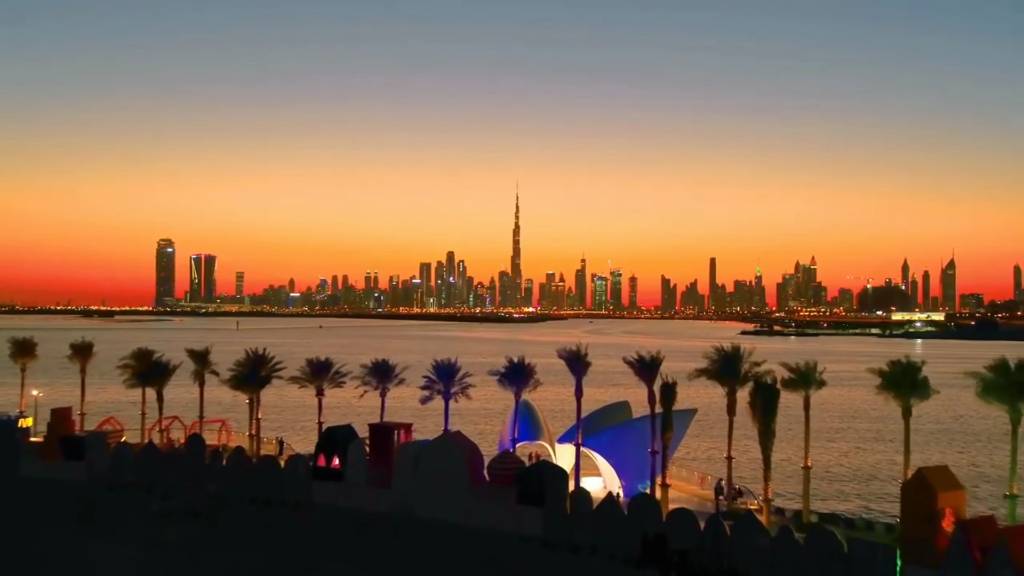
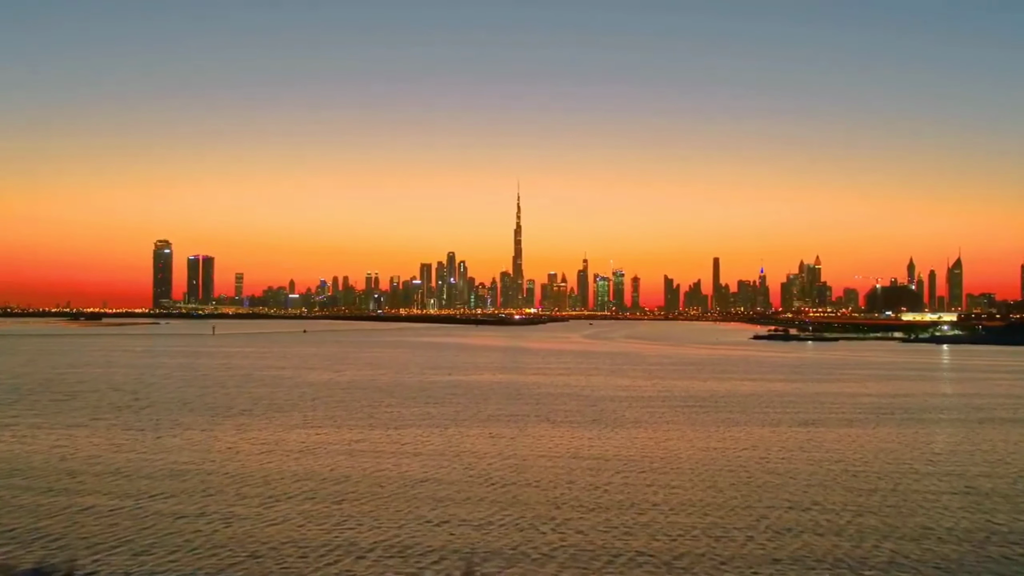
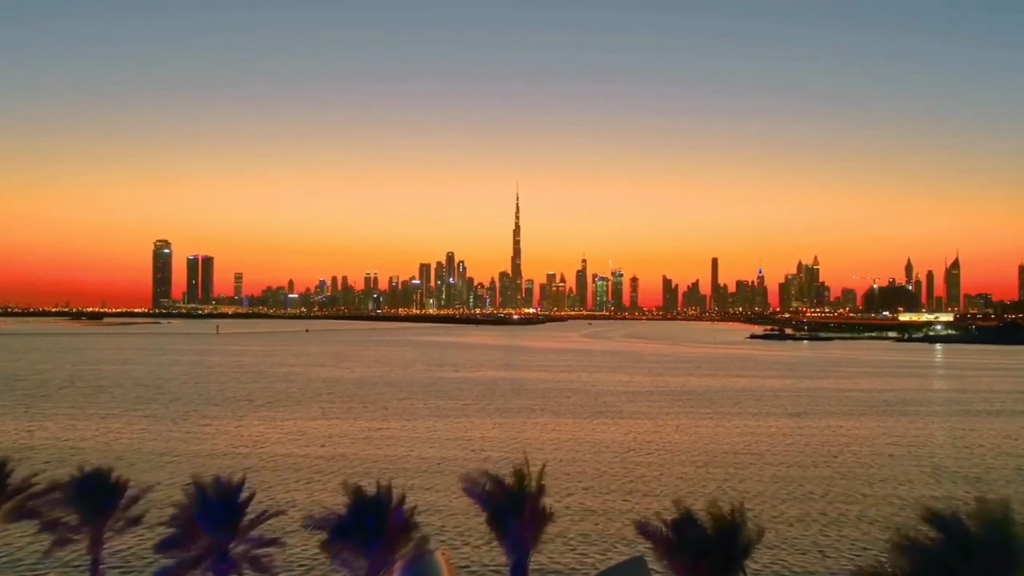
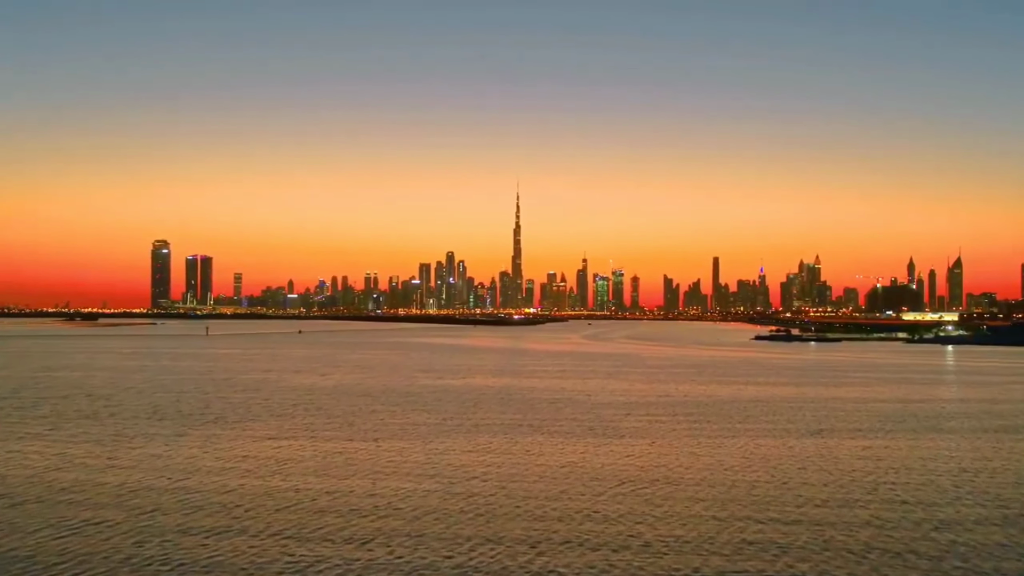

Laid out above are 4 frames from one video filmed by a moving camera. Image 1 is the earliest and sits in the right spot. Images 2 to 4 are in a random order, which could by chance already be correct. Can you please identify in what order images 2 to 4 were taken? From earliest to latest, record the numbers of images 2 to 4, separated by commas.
3, 2, 4
